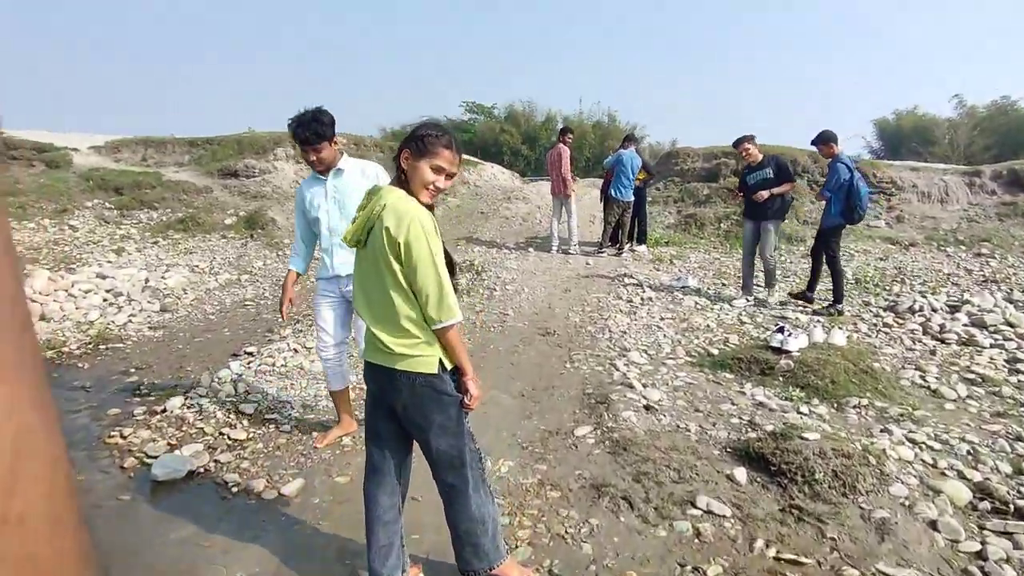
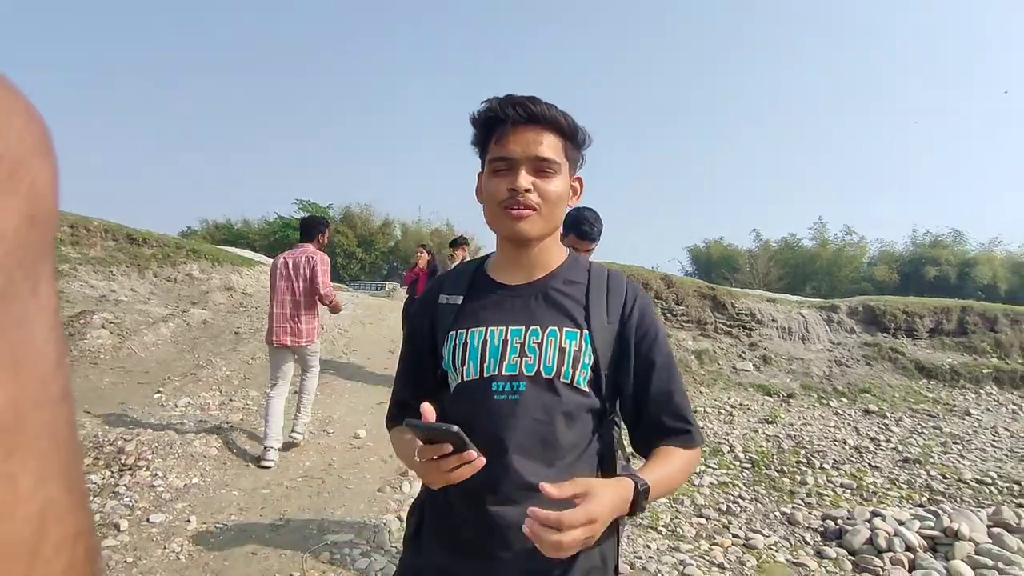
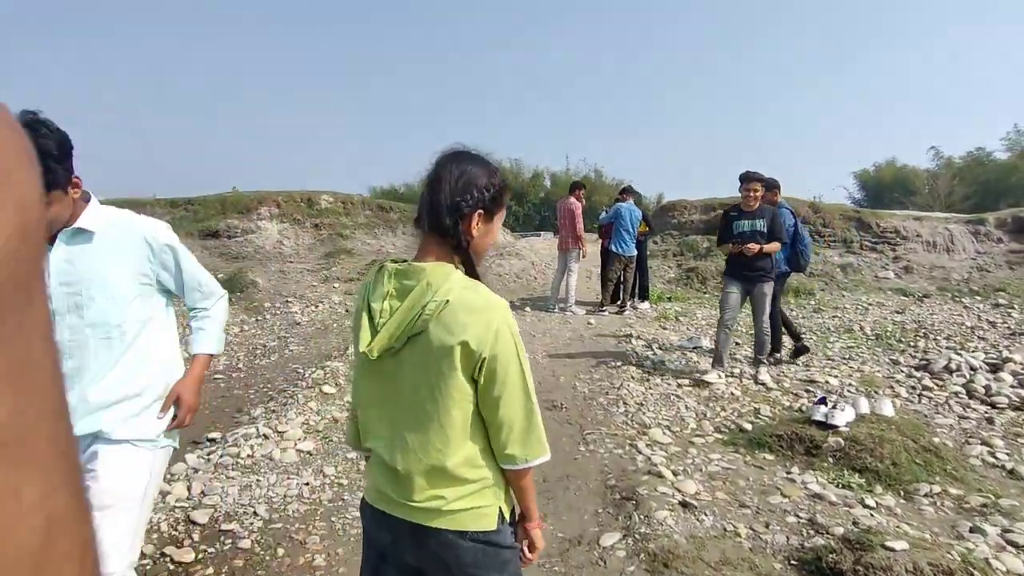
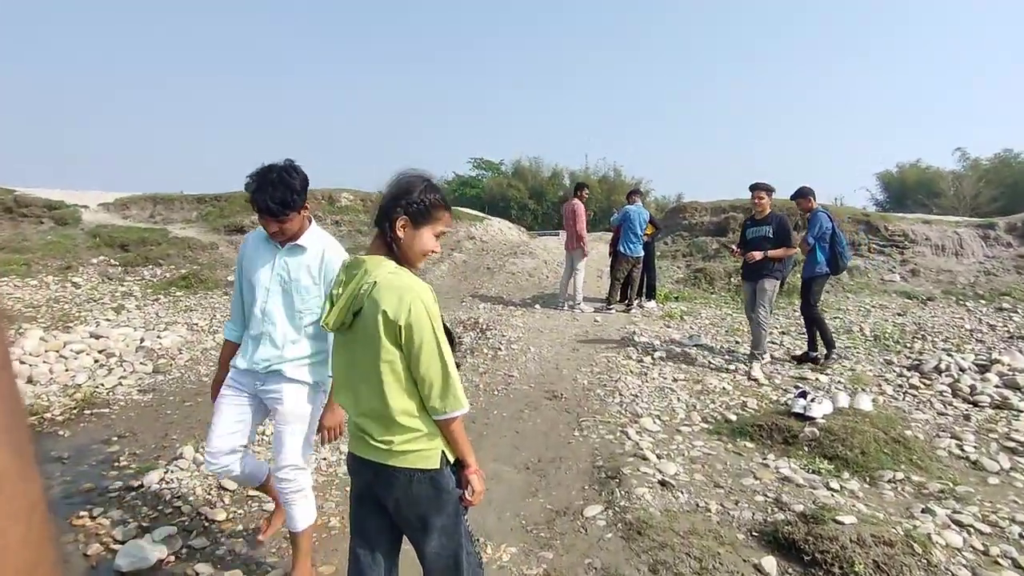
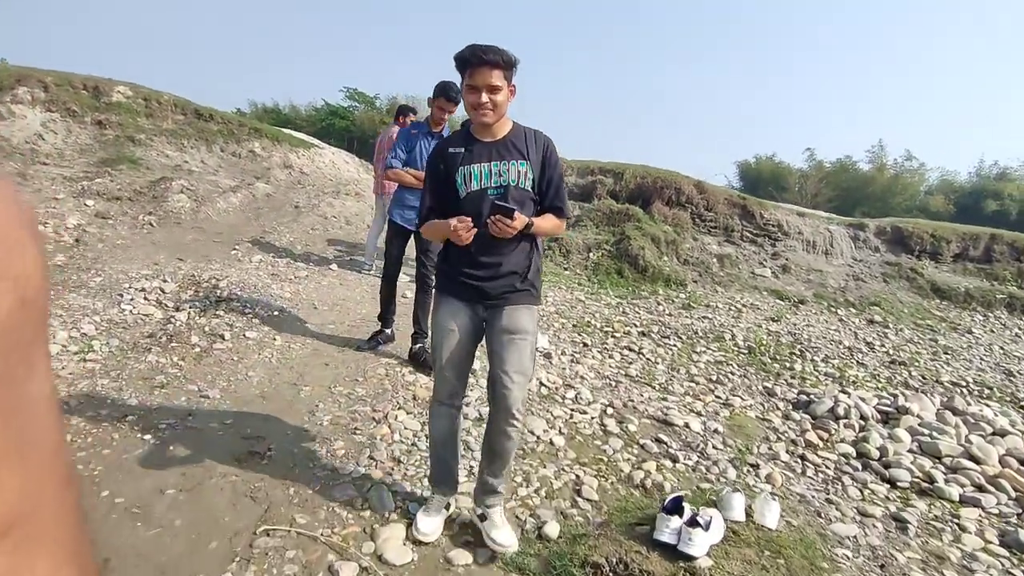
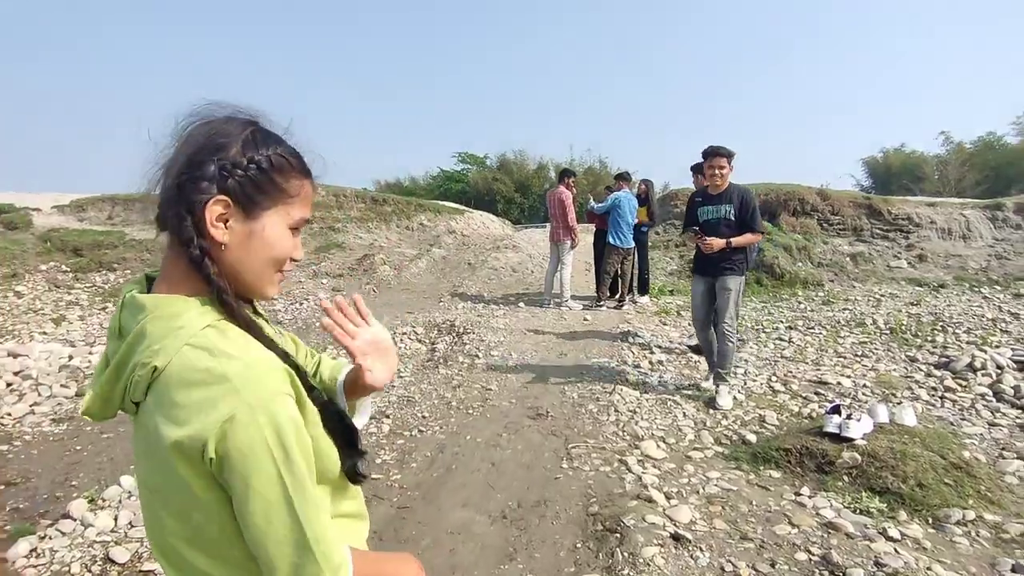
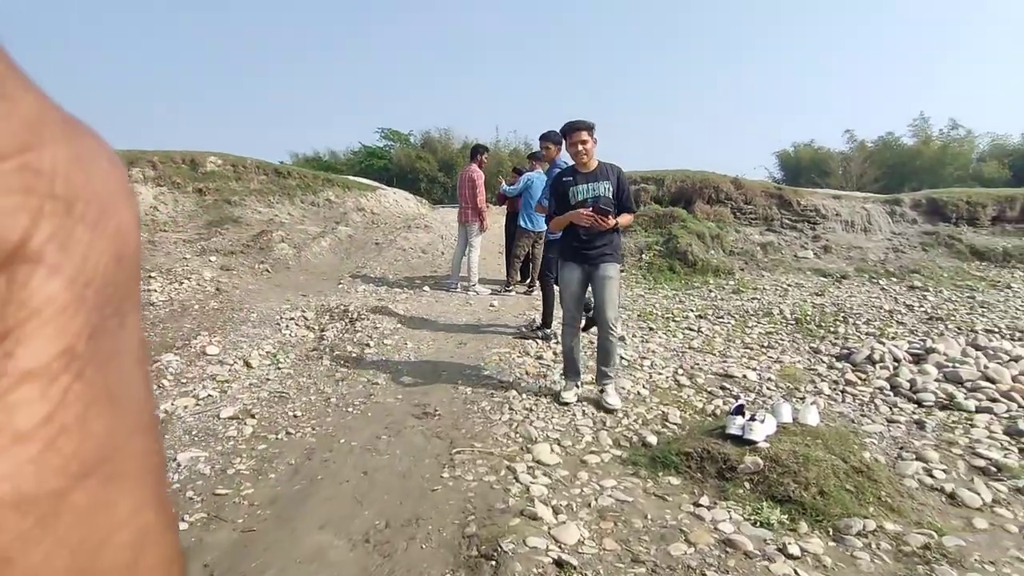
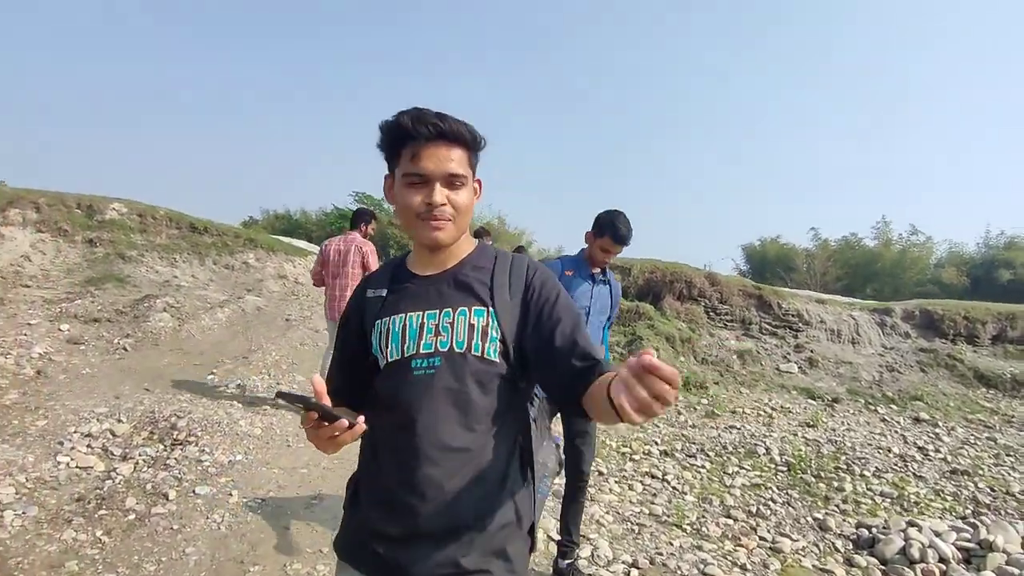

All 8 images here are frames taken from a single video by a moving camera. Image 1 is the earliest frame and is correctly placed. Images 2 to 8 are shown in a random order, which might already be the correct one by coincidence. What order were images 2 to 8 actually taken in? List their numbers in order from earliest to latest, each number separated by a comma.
4, 3, 6, 7, 5, 8, 2
